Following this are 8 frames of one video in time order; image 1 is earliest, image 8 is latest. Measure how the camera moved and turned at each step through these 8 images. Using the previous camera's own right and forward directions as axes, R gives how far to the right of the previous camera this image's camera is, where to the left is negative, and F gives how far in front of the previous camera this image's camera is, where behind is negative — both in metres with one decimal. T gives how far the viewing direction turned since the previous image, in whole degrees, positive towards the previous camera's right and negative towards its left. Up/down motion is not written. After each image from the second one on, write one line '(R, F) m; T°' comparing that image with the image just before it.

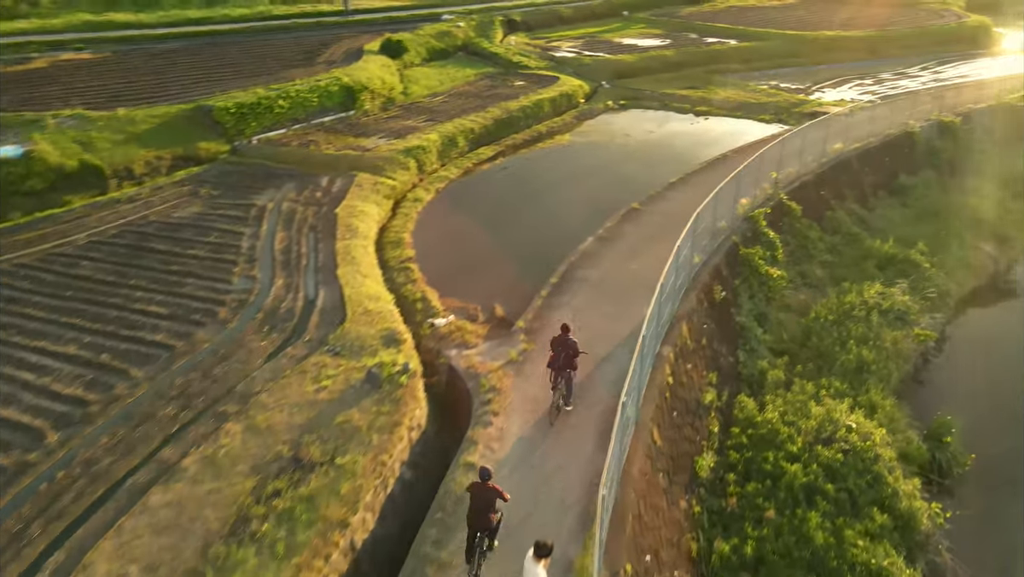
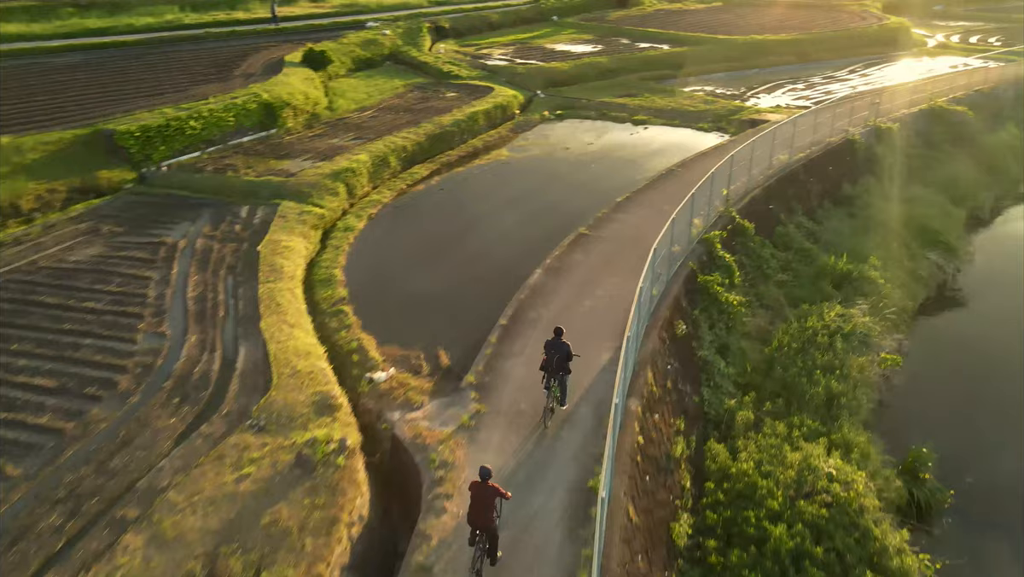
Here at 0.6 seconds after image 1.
(-0.1, +1.1) m; +5°
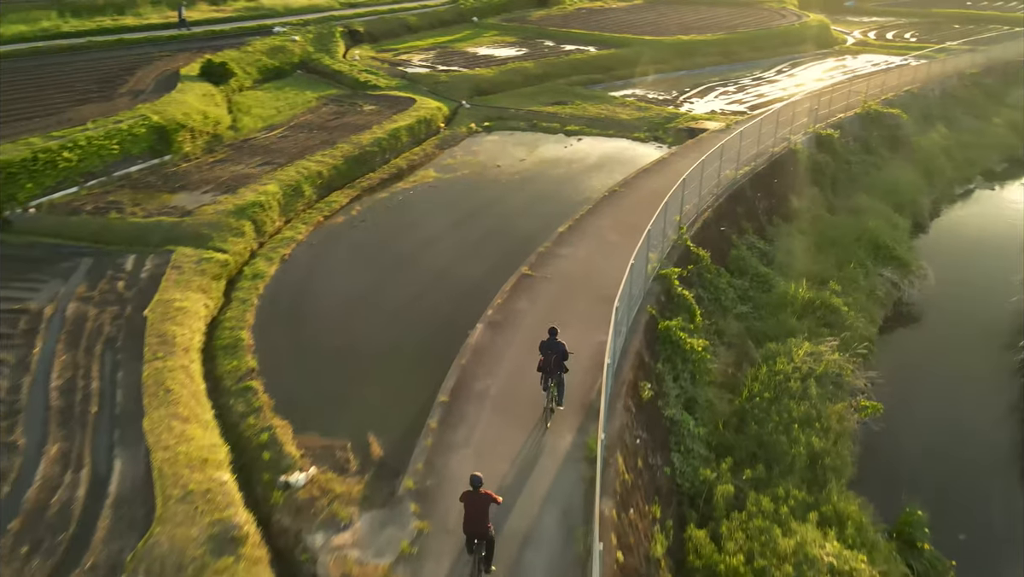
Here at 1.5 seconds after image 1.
(-0.1, +1.7) m; +5°
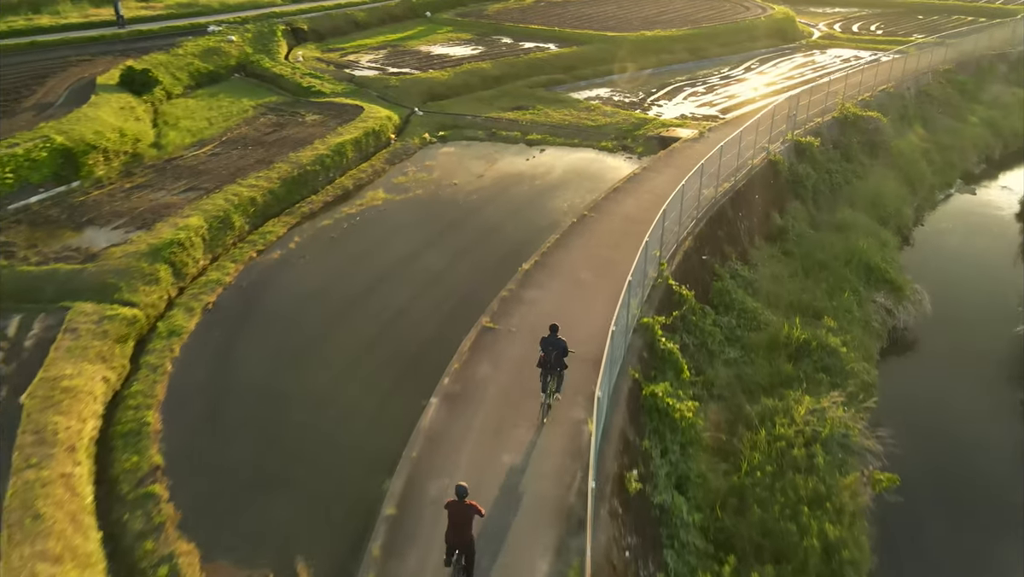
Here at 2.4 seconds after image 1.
(+0.1, +1.8) m; +3°
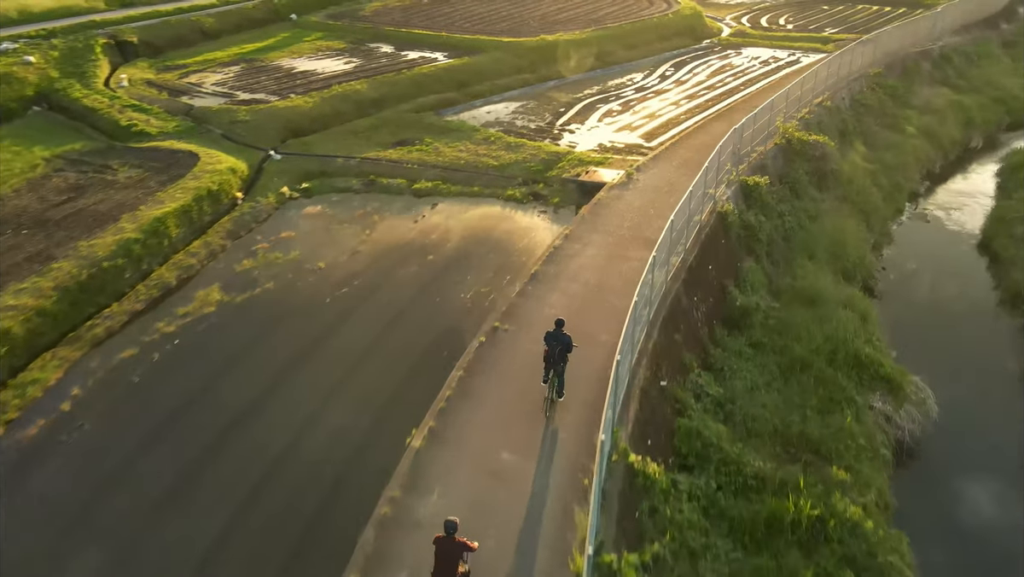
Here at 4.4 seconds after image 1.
(+0.4, +4.4) m; +7°
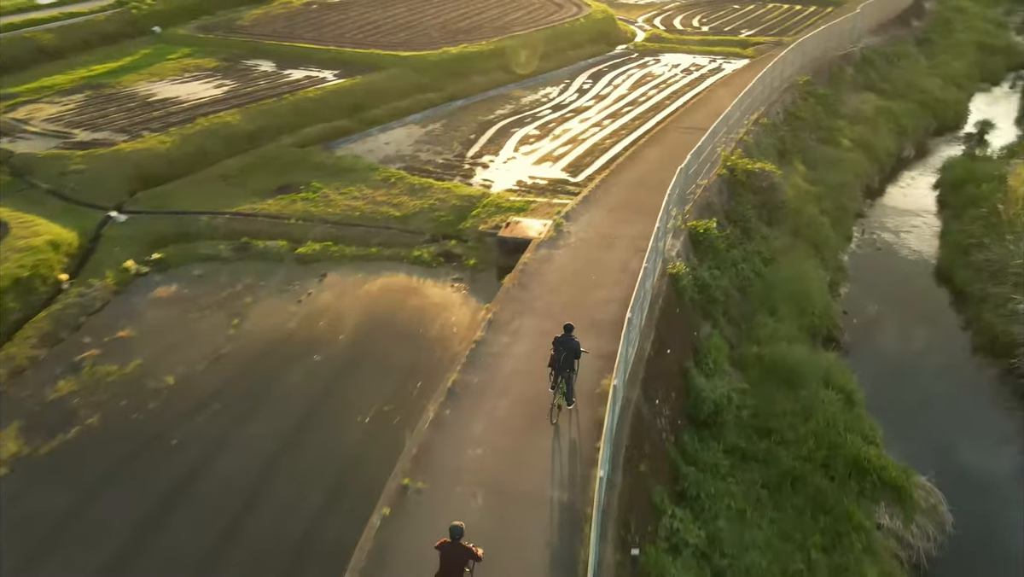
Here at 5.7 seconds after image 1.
(+0.2, +3.0) m; +6°
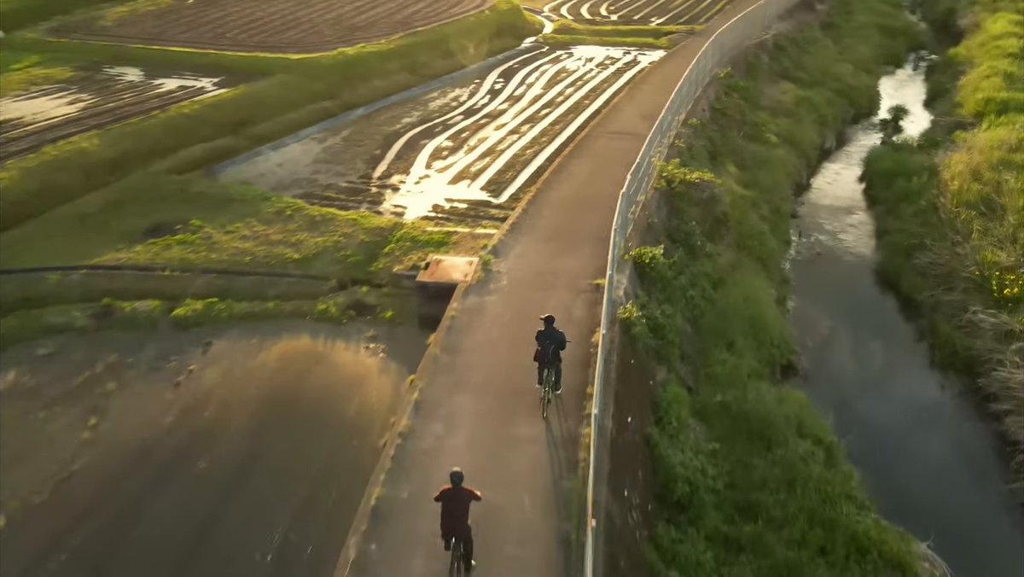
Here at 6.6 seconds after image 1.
(-0.1, +2.0) m; +7°
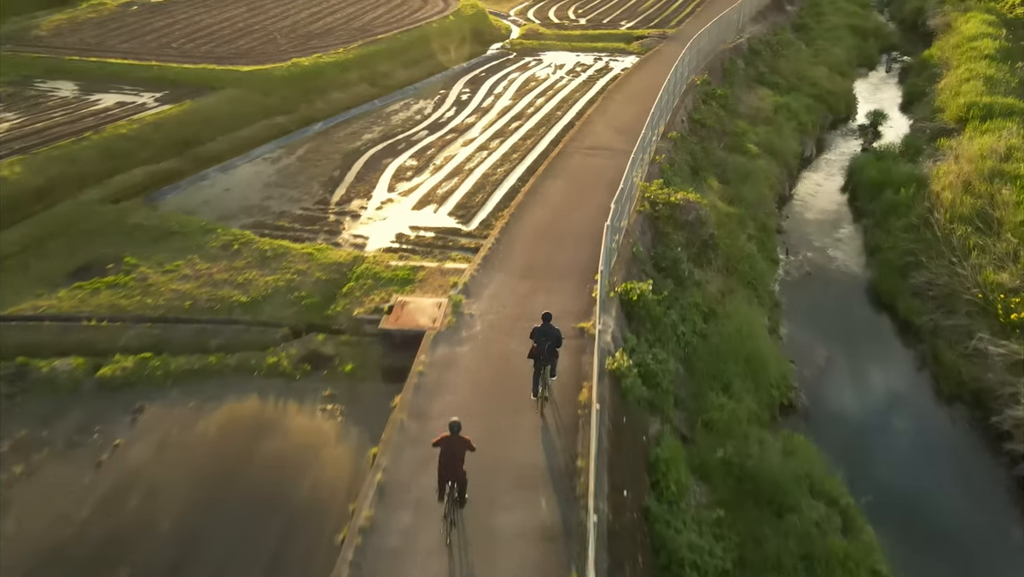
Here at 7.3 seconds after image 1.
(0.0, +1.3) m; +2°
